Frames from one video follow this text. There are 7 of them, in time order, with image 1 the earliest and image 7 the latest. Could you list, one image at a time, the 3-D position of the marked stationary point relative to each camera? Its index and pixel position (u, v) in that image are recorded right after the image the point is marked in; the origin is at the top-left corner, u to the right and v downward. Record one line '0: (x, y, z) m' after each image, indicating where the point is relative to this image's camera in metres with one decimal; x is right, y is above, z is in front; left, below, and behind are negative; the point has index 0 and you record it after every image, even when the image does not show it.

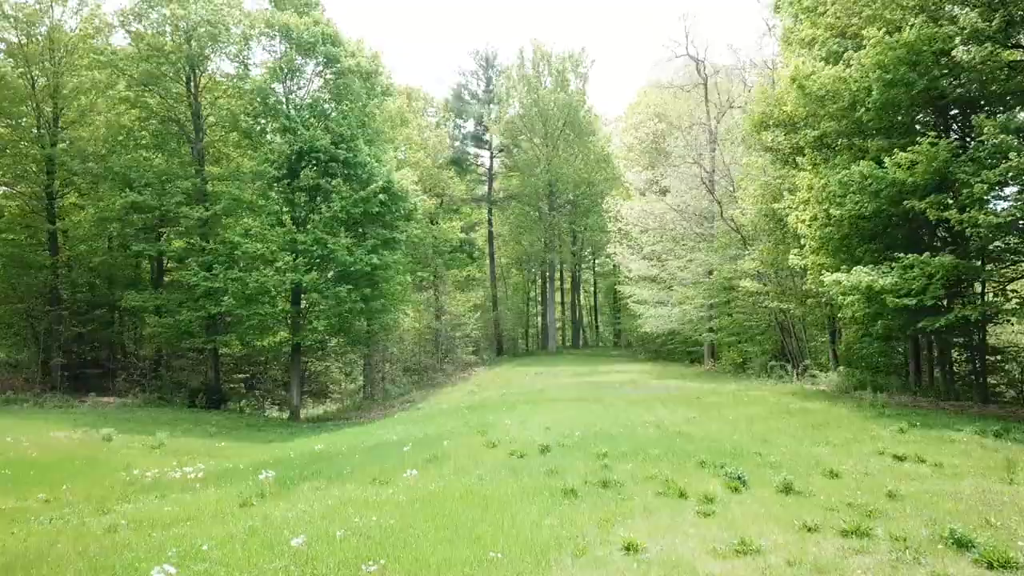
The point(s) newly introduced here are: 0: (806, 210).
0: (+4.0, +1.1, +14.4) m
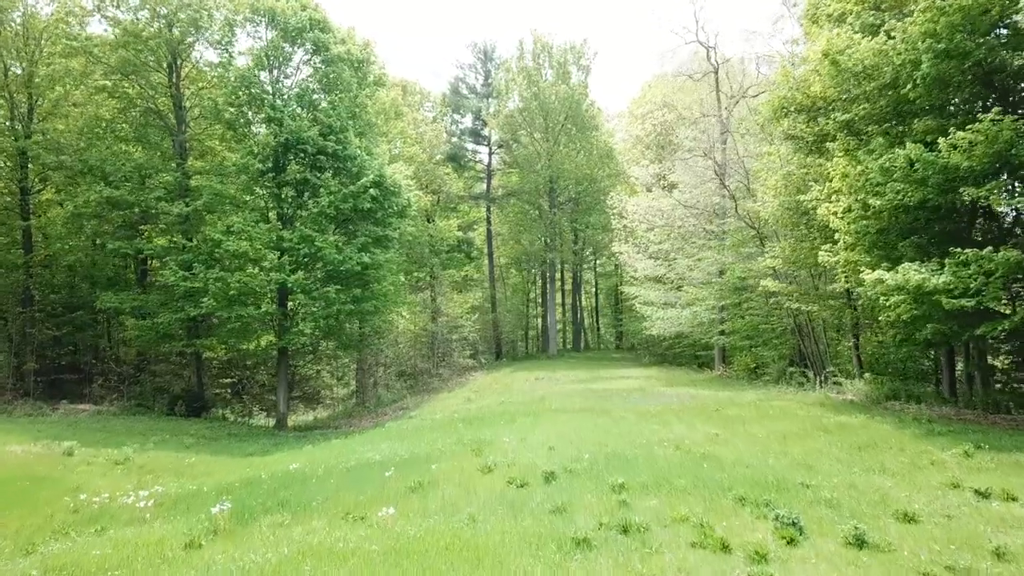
0: (+4.0, +1.1, +13.0) m
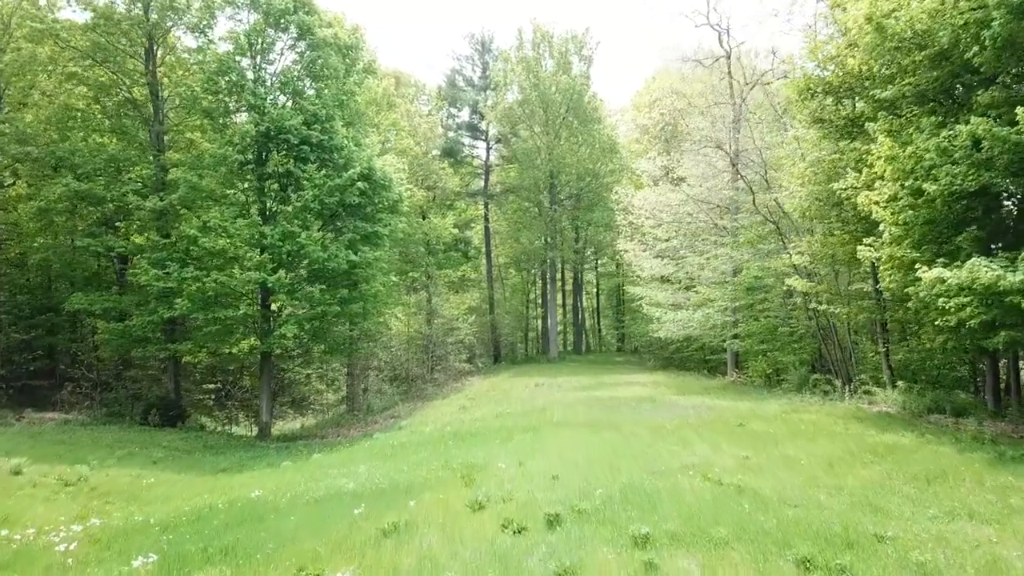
0: (+3.9, +1.1, +11.4) m
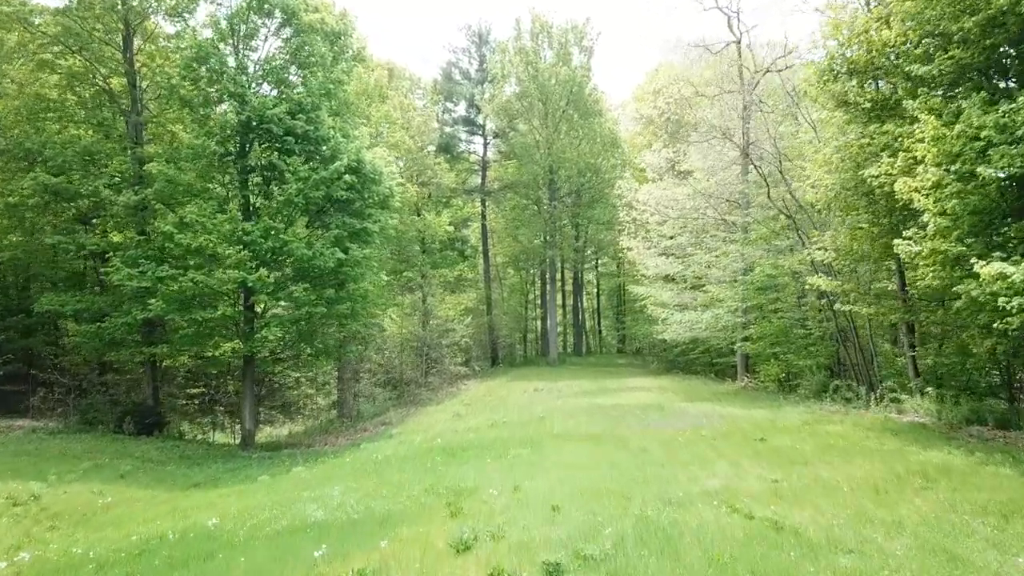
0: (+3.9, +1.1, +10.1) m
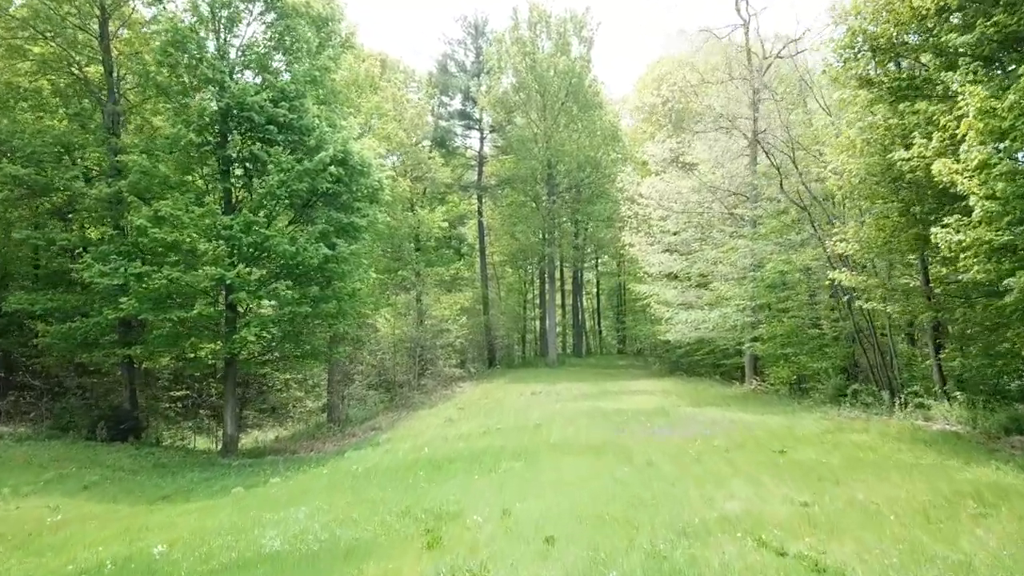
0: (+3.8, +1.1, +9.0) m
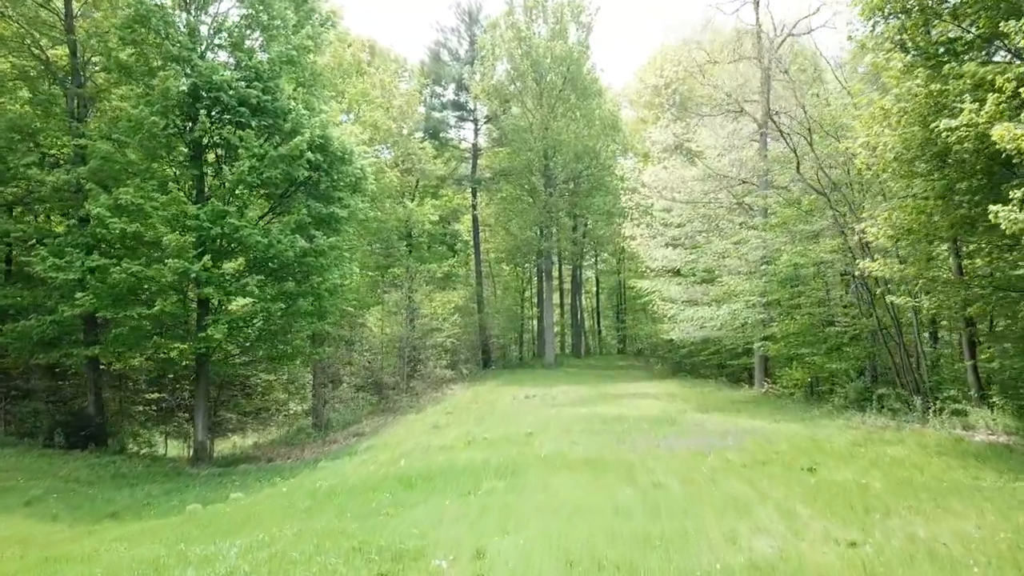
0: (+3.7, +1.2, +7.6) m
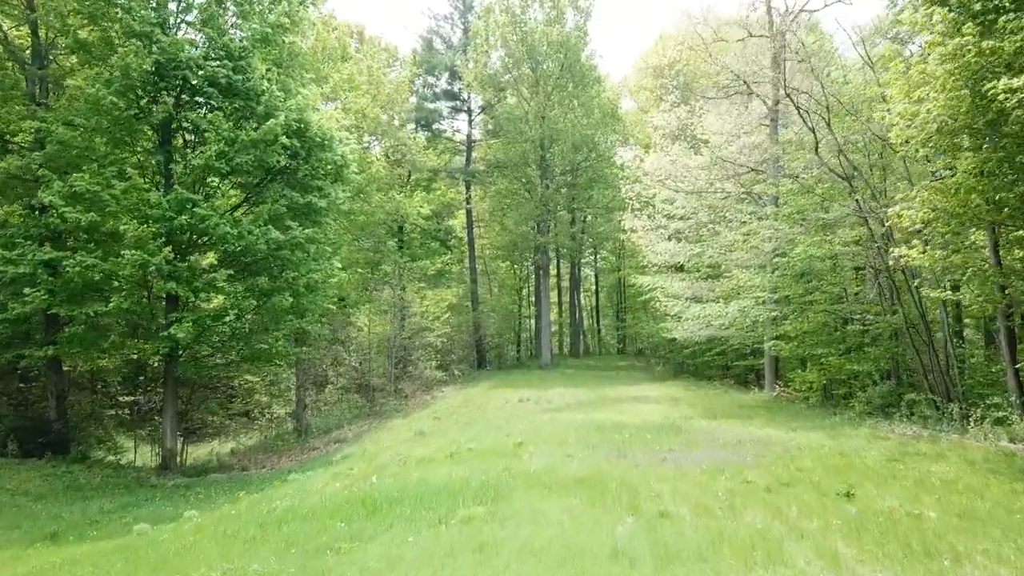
0: (+3.5, +1.3, +6.2) m
